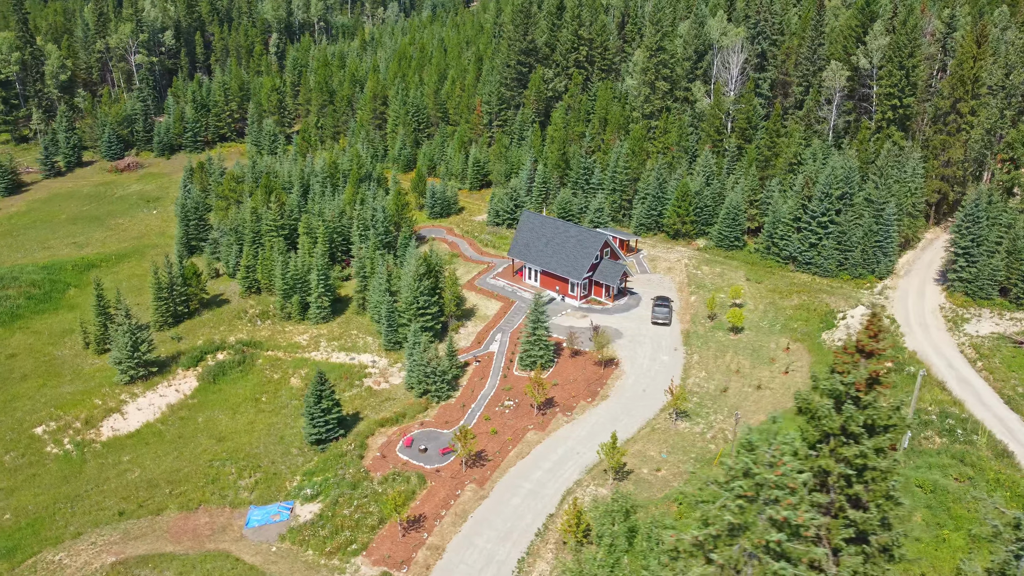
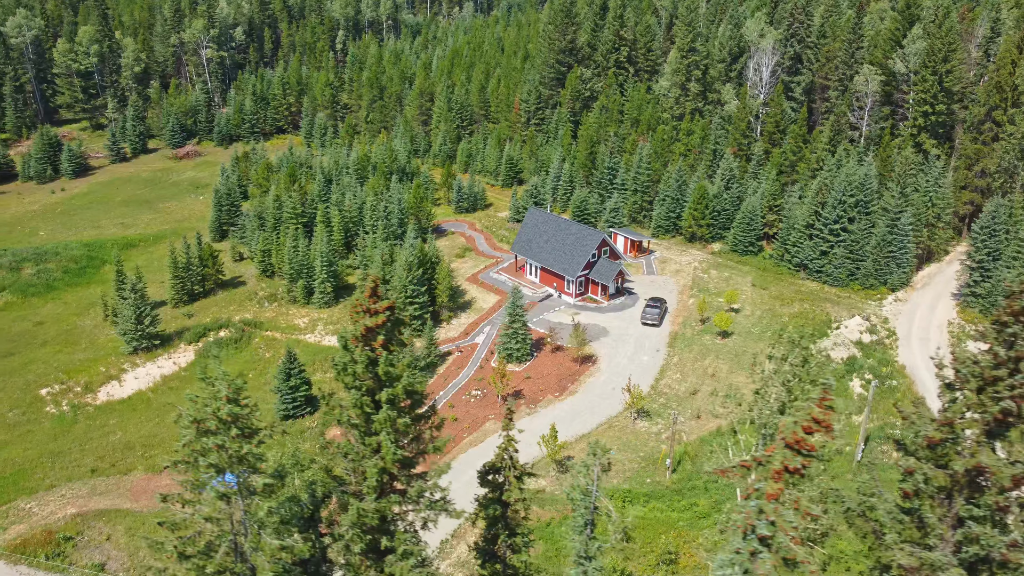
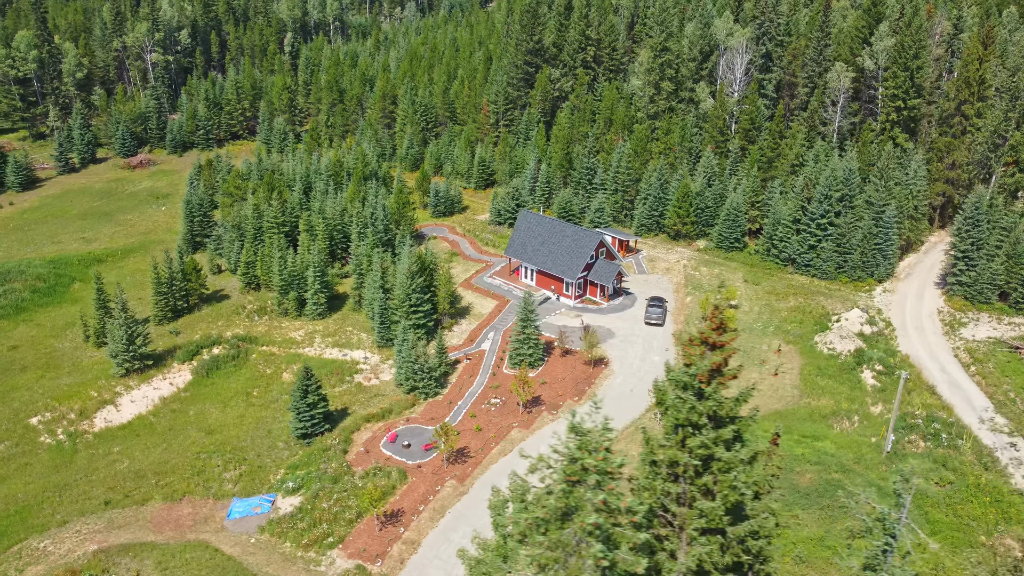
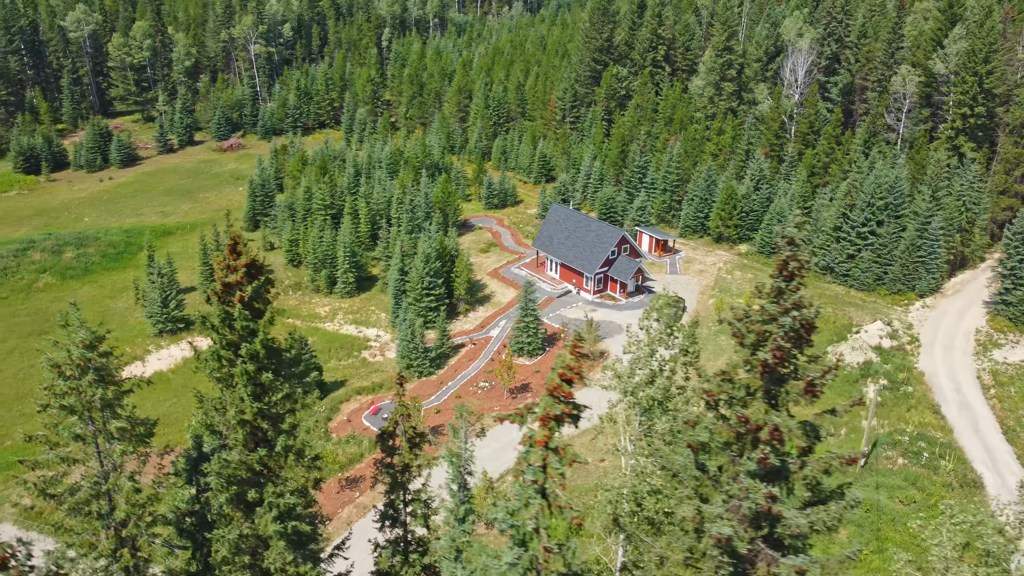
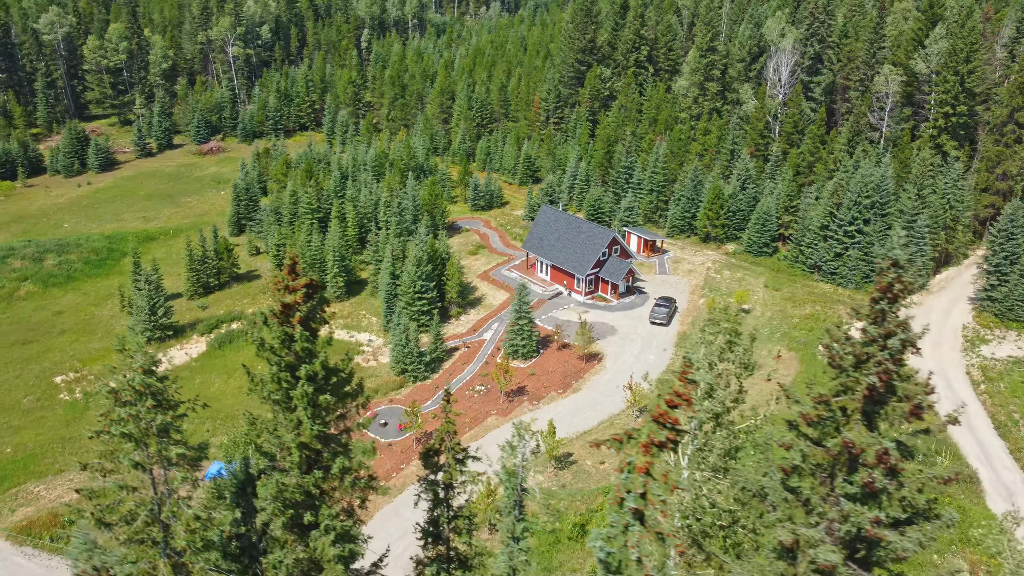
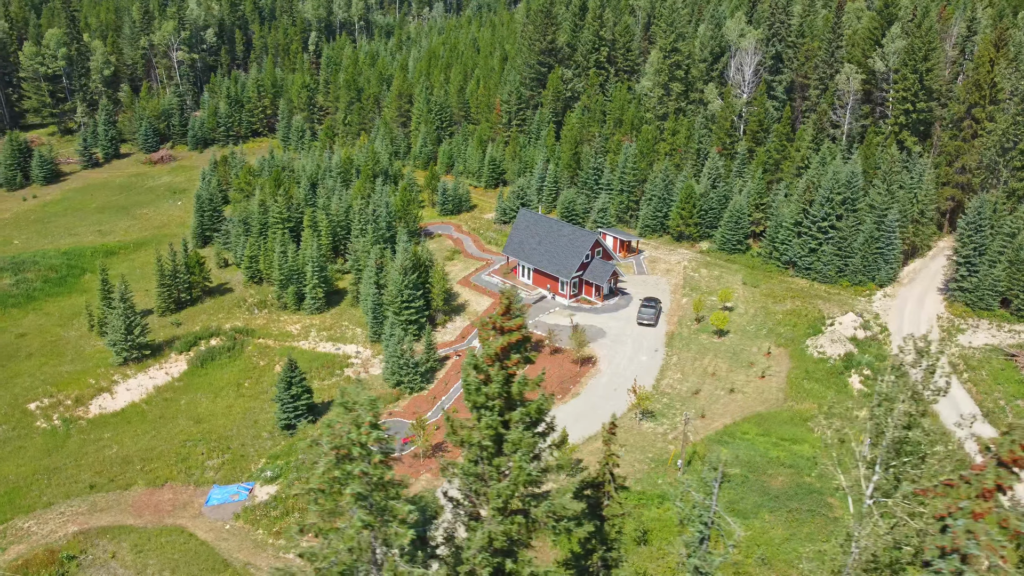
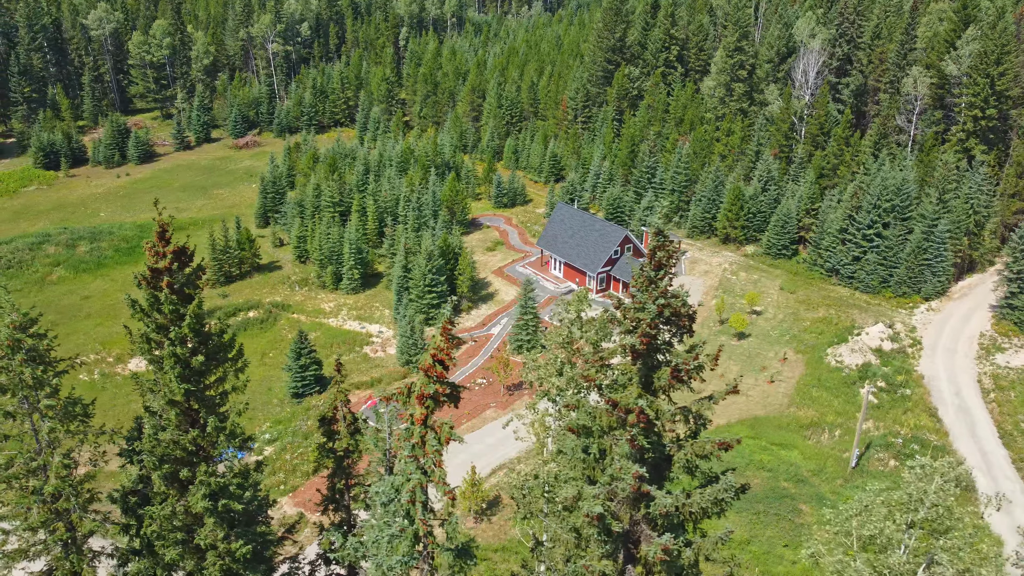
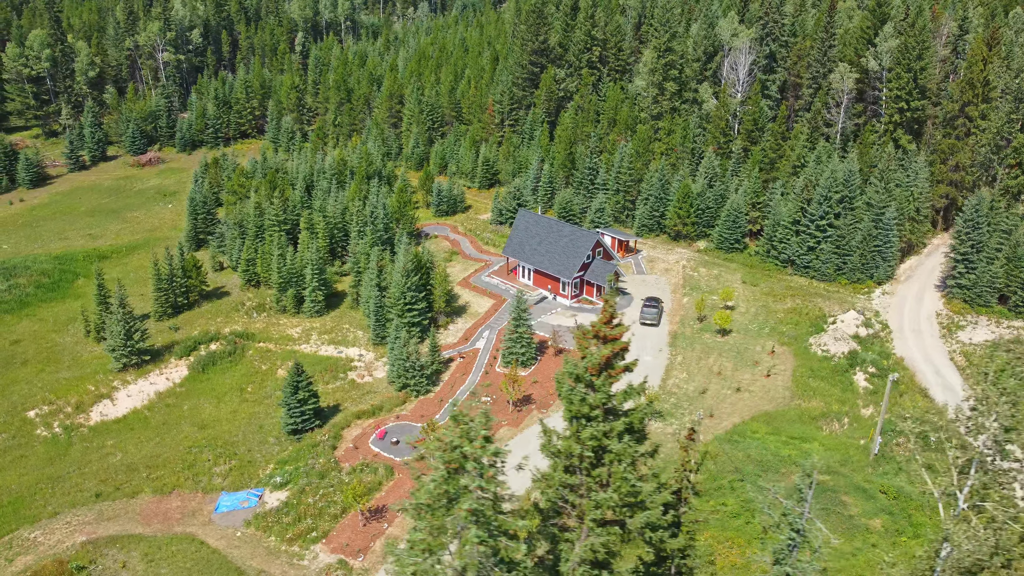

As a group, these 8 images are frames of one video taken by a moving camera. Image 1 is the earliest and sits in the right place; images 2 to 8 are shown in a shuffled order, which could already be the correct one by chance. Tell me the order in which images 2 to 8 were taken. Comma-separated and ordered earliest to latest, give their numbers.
3, 8, 6, 2, 5, 4, 7
